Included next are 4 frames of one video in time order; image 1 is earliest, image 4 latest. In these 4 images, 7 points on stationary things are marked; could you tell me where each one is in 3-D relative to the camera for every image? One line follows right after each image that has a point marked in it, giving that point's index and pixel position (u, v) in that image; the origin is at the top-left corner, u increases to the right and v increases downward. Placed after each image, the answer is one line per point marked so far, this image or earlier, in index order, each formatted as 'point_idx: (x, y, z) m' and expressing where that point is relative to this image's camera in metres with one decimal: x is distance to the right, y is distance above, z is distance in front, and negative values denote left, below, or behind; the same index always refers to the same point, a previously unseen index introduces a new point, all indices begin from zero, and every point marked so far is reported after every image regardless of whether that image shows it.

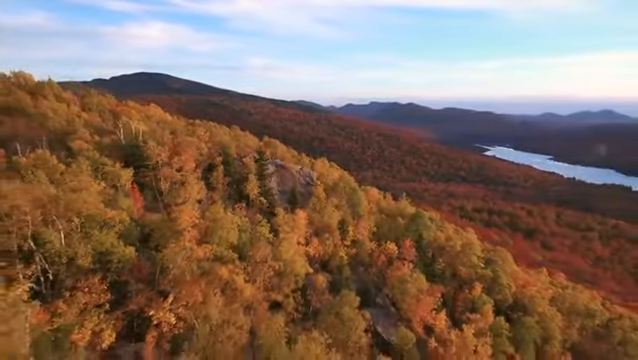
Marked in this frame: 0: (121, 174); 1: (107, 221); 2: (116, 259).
0: (-8.5, +0.2, +18.3) m
1: (-6.7, -1.3, +13.6) m
2: (-5.9, -2.3, +12.7) m
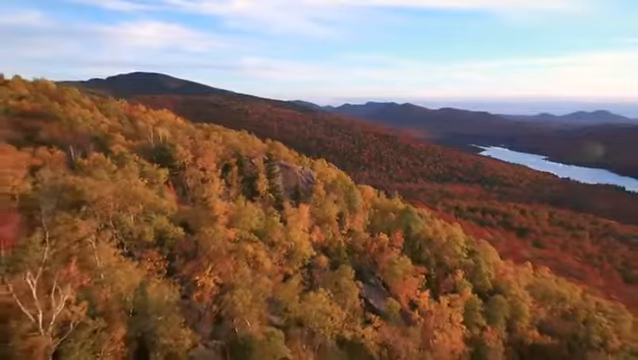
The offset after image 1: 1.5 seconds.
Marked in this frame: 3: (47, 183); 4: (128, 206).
0: (-8.3, +0.3, +22.4) m
1: (-6.5, -1.1, +17.7) m
2: (-5.8, -2.2, +16.9) m
3: (-10.2, -0.1, +16.3) m
4: (-7.3, -1.0, +16.7) m
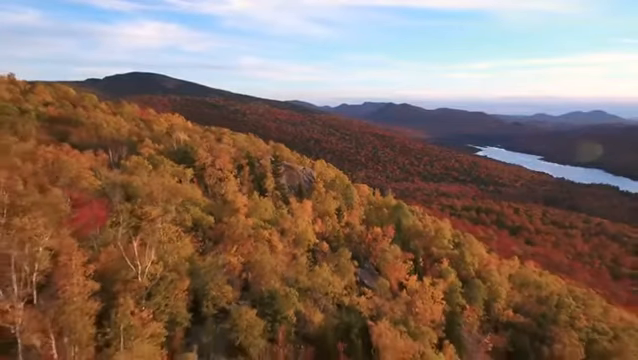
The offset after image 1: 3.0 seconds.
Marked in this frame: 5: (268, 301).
0: (-8.2, +0.5, +26.6) m
1: (-6.3, -1.0, +22.0) m
2: (-5.6, -2.1, +21.1) m
3: (-10.1, 0.0, +20.5) m
4: (-7.1, -0.9, +20.9) m
5: (-1.9, -4.5, +16.3) m
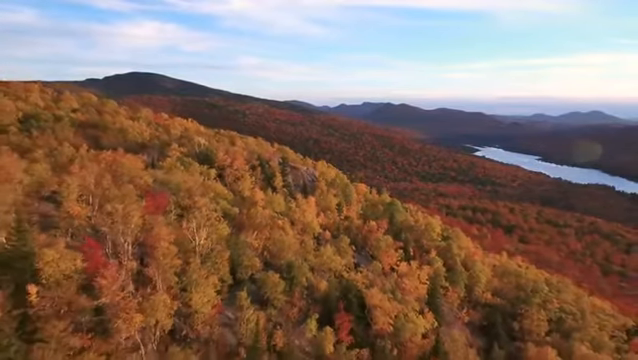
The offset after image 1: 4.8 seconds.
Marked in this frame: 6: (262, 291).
0: (-7.9, +0.6, +31.7) m
1: (-6.1, -0.9, +27.0) m
2: (-5.3, -2.0, +26.2) m
3: (-9.8, +0.1, +25.5) m
4: (-6.9, -0.8, +26.0) m
5: (-1.6, -4.5, +21.4) m
6: (-2.5, -4.9, +19.1) m
